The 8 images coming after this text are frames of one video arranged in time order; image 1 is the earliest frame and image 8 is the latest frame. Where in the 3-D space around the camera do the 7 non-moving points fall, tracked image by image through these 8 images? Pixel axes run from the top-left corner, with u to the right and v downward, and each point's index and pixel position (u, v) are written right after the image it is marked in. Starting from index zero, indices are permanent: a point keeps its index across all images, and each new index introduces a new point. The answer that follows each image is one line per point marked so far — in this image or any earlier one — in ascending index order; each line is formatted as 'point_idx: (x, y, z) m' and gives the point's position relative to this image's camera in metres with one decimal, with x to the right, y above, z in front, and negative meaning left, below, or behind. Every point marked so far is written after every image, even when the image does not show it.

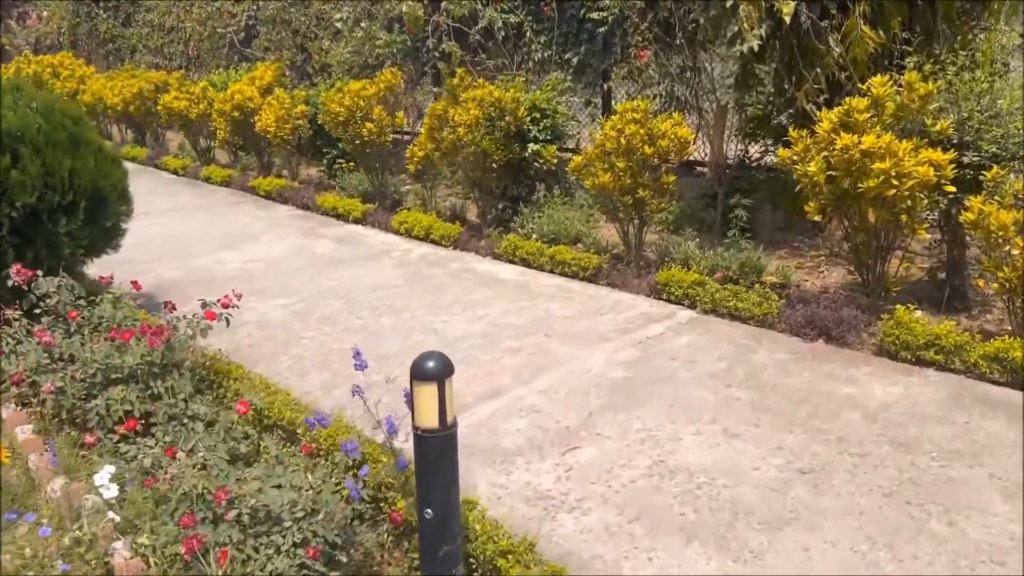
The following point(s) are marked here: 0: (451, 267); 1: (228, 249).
0: (-0.4, +0.1, +6.1) m
1: (-2.2, +0.3, +6.8) m
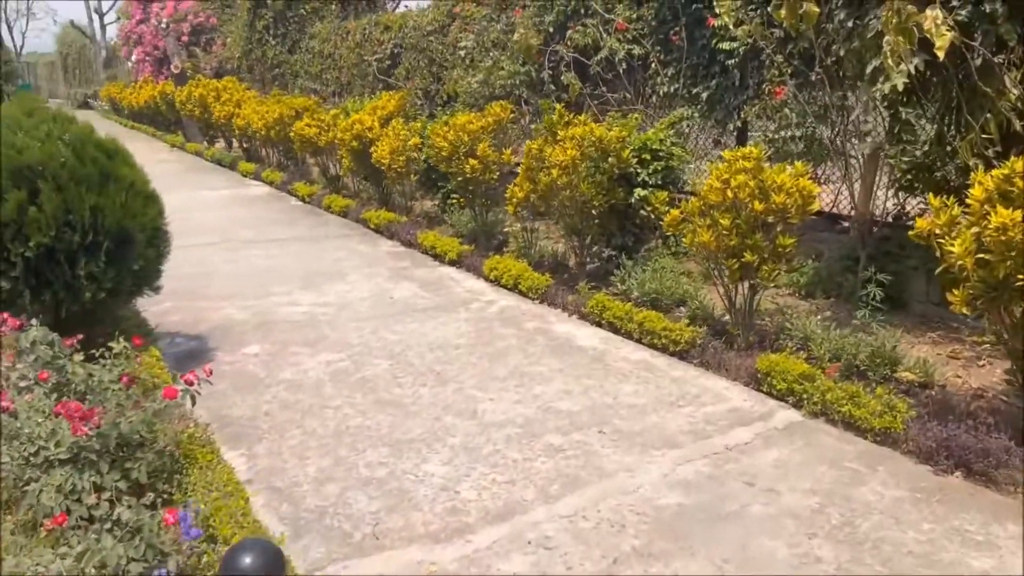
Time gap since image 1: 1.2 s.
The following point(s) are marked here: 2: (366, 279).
0: (+0.1, -0.2, +5.4) m
1: (-1.5, 0.0, +6.4) m
2: (-1.1, +0.1, +6.7) m
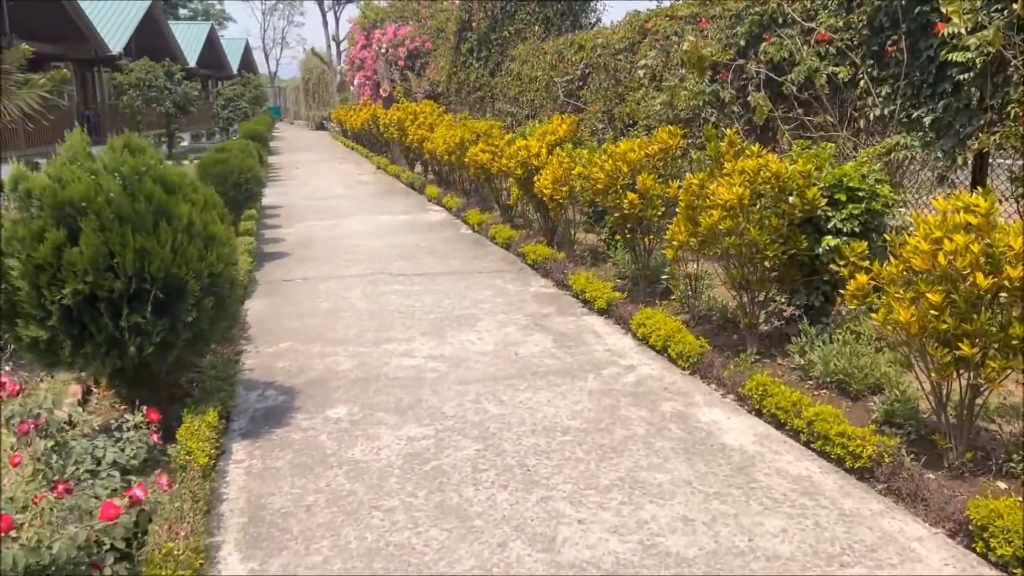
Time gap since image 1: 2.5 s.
0: (+0.8, -0.6, +4.3) m
1: (-0.5, -0.3, +5.7) m
2: (-0.1, -0.3, +5.9) m
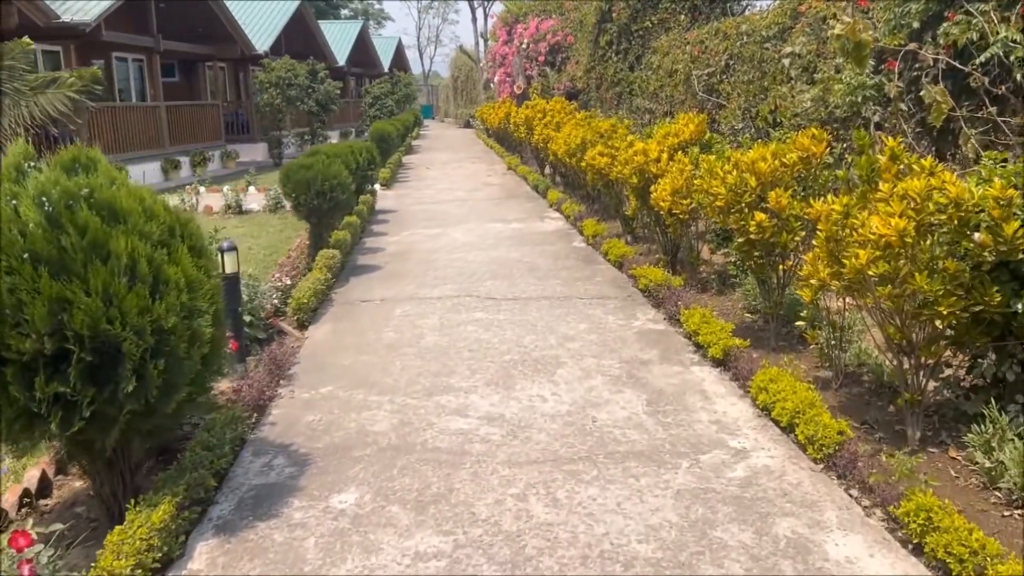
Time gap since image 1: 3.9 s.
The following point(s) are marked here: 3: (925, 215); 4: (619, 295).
0: (+1.0, -0.9, +3.1) m
1: (-0.1, -0.5, +4.7) m
2: (+0.4, -0.5, +4.8) m
3: (+1.7, +0.3, +3.6) m
4: (+0.9, -0.1, +6.8) m
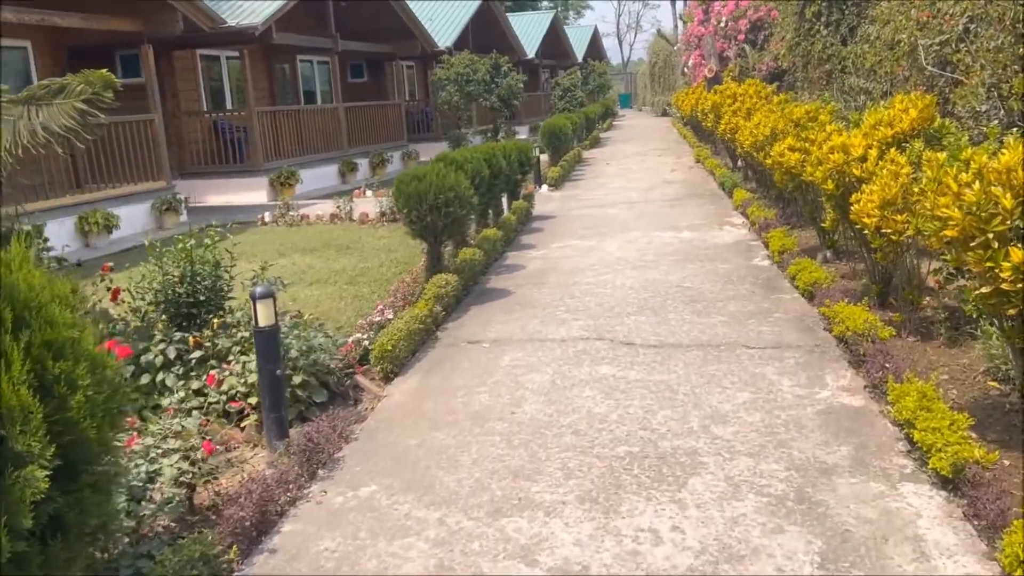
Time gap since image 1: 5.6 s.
0: (+1.0, -1.2, +1.4) m
1: (+0.3, -0.8, +3.2) m
2: (+0.8, -0.8, +3.2) m
3: (+1.8, 0.0, +1.7) m
4: (+1.7, -0.3, +5.1) m
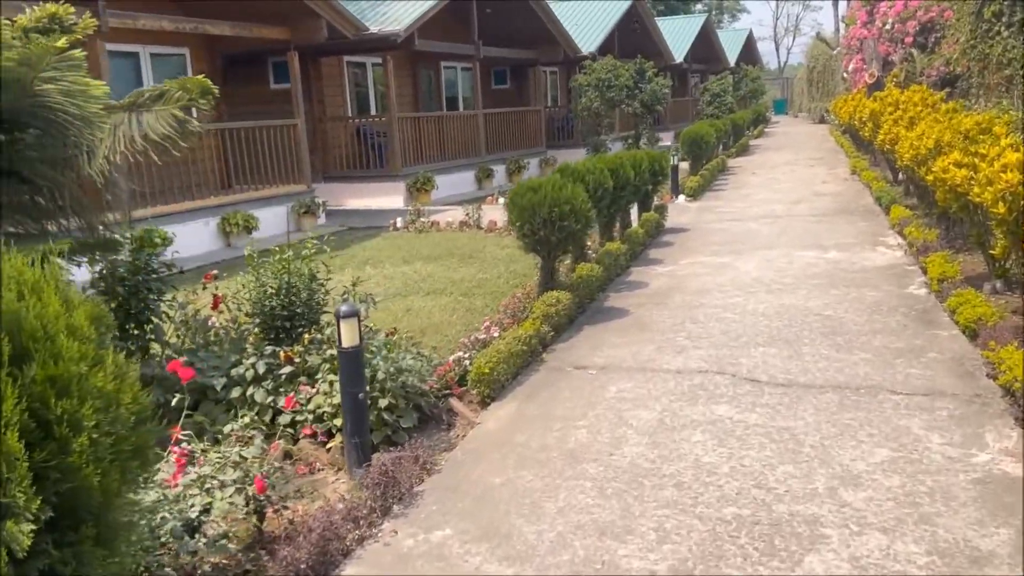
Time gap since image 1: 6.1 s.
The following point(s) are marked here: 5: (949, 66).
0: (+0.9, -1.3, +0.9) m
1: (+0.6, -1.0, +2.8) m
2: (+1.0, -1.0, +2.7) m
3: (+1.8, -0.2, +1.0) m
4: (+2.3, -0.5, +4.4) m
5: (+8.7, +4.4, +17.0) m
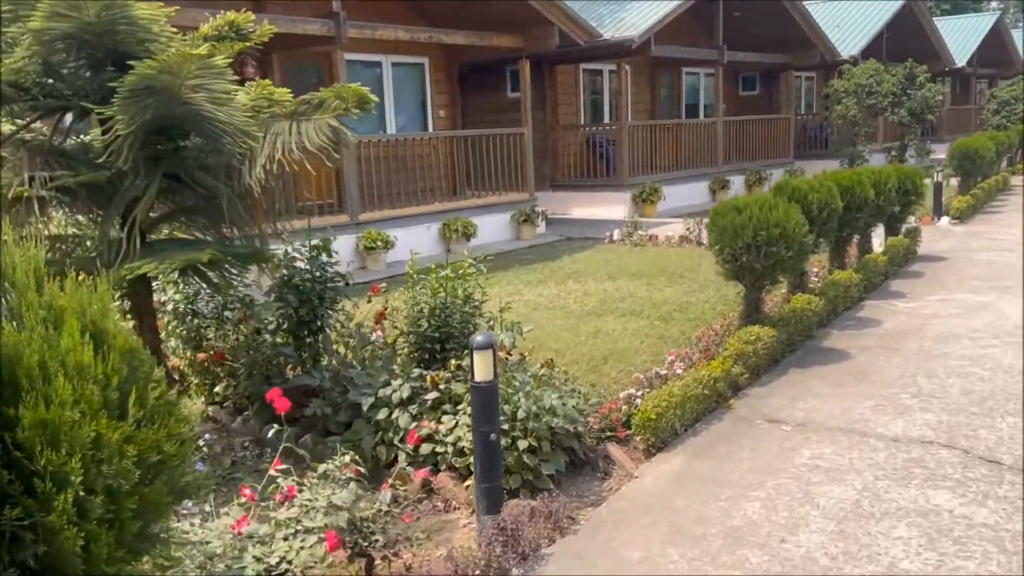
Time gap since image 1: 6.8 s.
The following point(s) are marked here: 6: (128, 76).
0: (+0.6, -1.5, +0.2) m
1: (+0.8, -1.1, +2.1) m
2: (+1.2, -1.2, +1.9) m
3: (+1.6, -0.4, +0.1) m
4: (+2.9, -0.8, +3.2) m
5: (+12.9, +3.5, +13.6) m
6: (-1.4, +0.8, +3.2) m
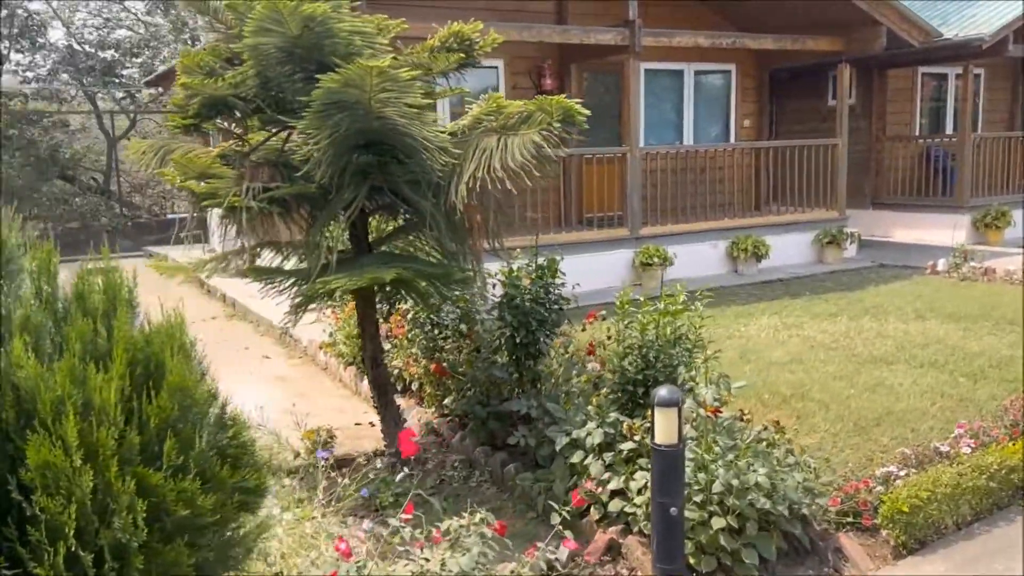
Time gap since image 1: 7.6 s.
0: (0.0, -1.6, -0.3) m
1: (+0.9, -1.3, +1.4) m
2: (+1.2, -1.4, +1.0) m
3: (+0.9, -0.6, -0.8) m
4: (+3.3, -1.2, +1.6) m
5: (+16.5, +2.2, +7.7) m
6: (-0.7, +0.7, +3.1) m
